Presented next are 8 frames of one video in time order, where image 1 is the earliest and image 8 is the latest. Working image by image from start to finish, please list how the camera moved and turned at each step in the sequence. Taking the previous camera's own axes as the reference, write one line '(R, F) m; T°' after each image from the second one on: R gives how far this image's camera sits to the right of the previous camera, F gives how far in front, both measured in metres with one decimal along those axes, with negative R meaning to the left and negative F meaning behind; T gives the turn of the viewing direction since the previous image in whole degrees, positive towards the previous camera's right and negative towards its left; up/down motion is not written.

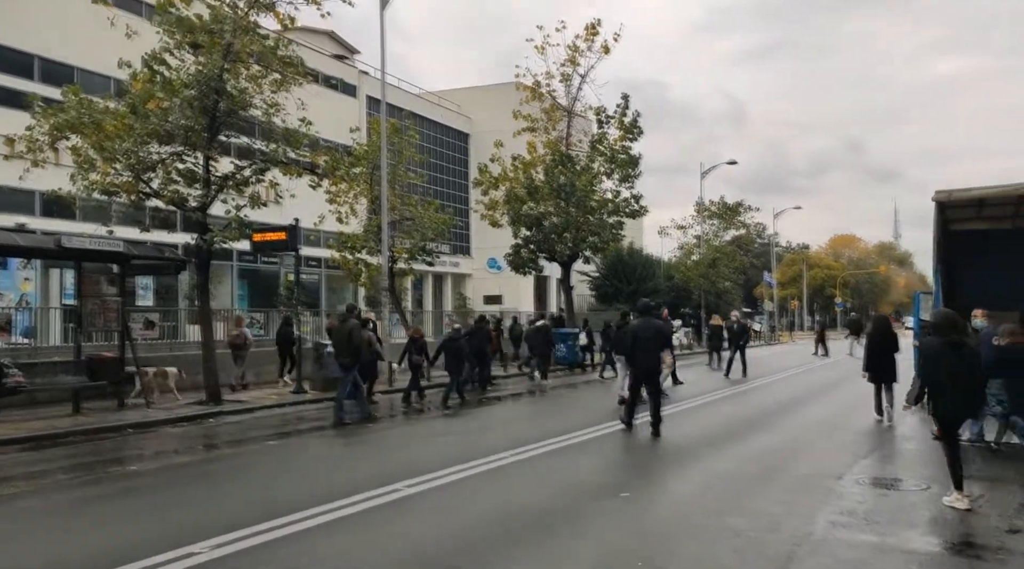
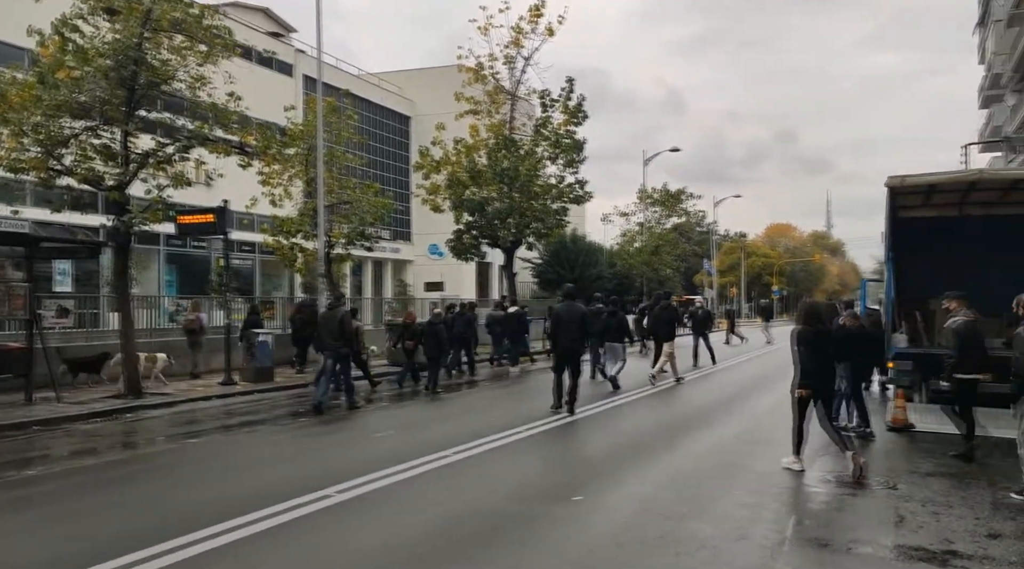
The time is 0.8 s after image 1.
(0.0, +0.6) m; +4°
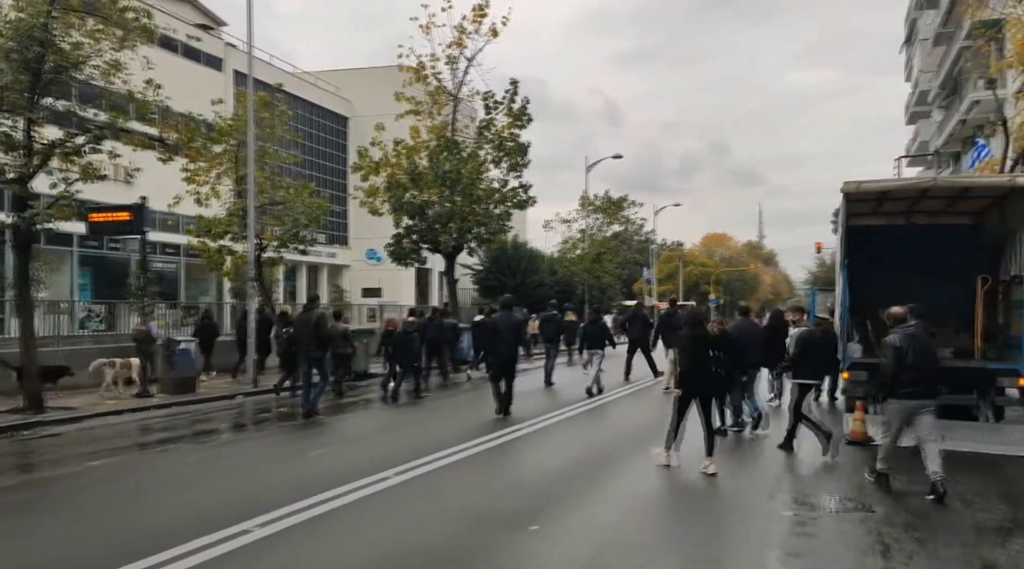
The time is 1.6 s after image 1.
(0.0, +0.7) m; +4°
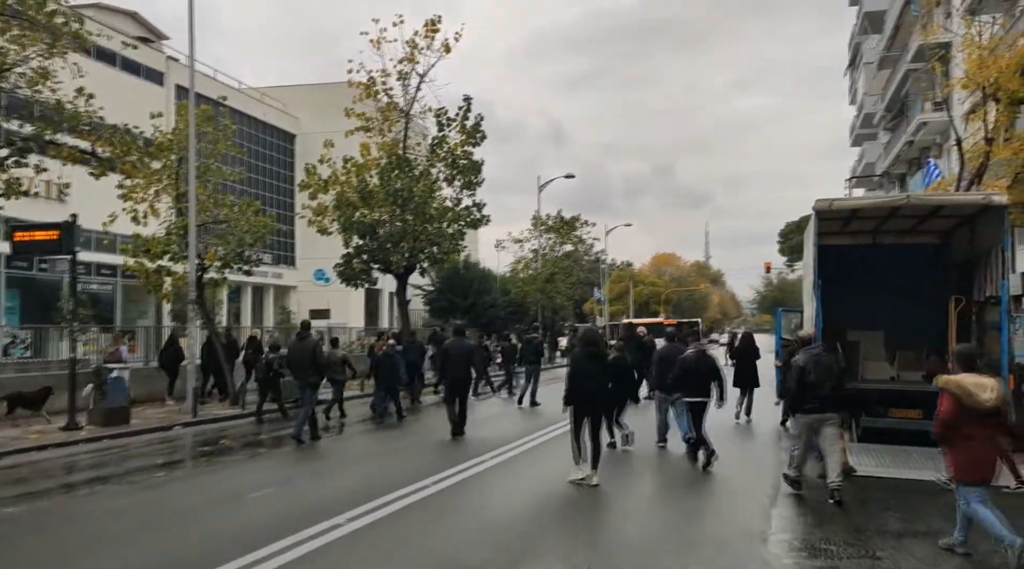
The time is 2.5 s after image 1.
(-0.1, +0.6) m; +4°
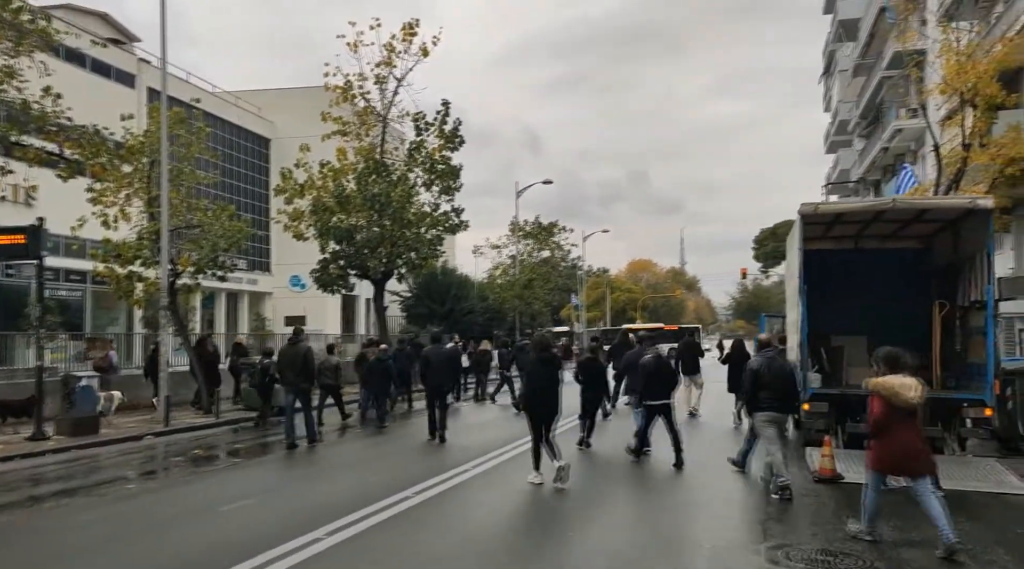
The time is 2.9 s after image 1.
(-0.1, +0.2) m; +2°
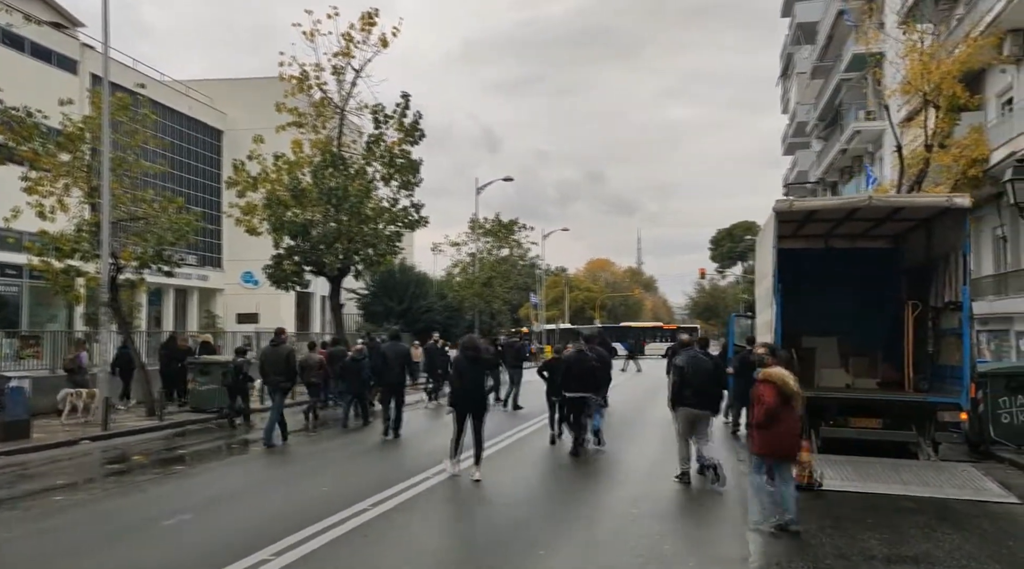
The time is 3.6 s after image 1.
(-0.1, +0.5) m; +3°
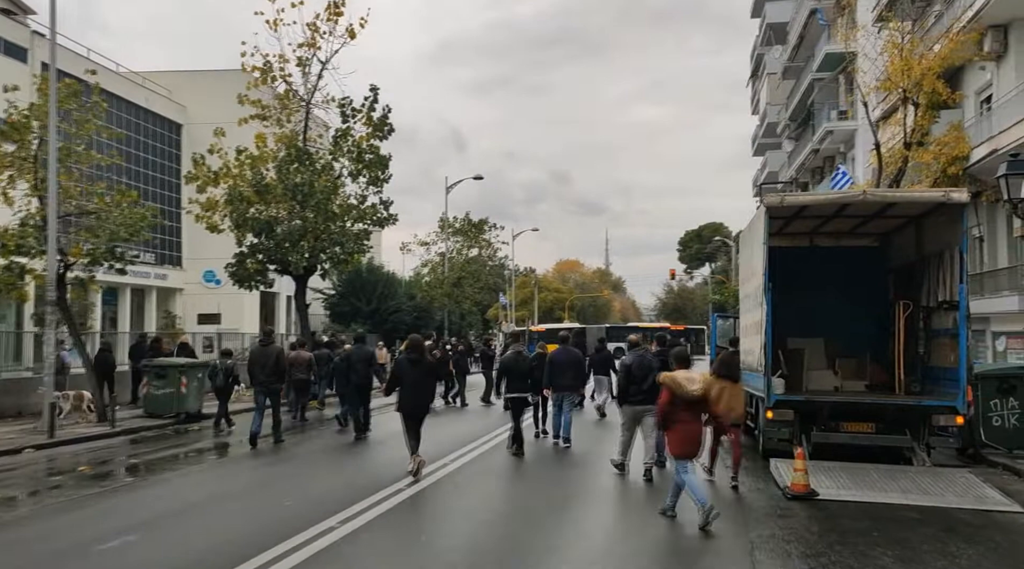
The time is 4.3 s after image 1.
(-0.1, +0.6) m; +2°
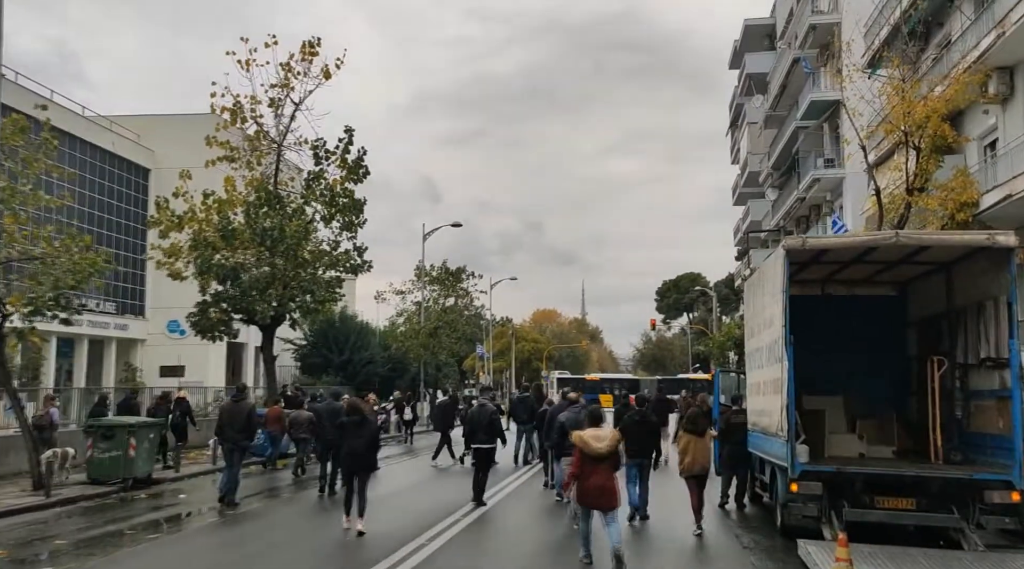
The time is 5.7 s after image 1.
(-0.1, +1.2) m; +2°
